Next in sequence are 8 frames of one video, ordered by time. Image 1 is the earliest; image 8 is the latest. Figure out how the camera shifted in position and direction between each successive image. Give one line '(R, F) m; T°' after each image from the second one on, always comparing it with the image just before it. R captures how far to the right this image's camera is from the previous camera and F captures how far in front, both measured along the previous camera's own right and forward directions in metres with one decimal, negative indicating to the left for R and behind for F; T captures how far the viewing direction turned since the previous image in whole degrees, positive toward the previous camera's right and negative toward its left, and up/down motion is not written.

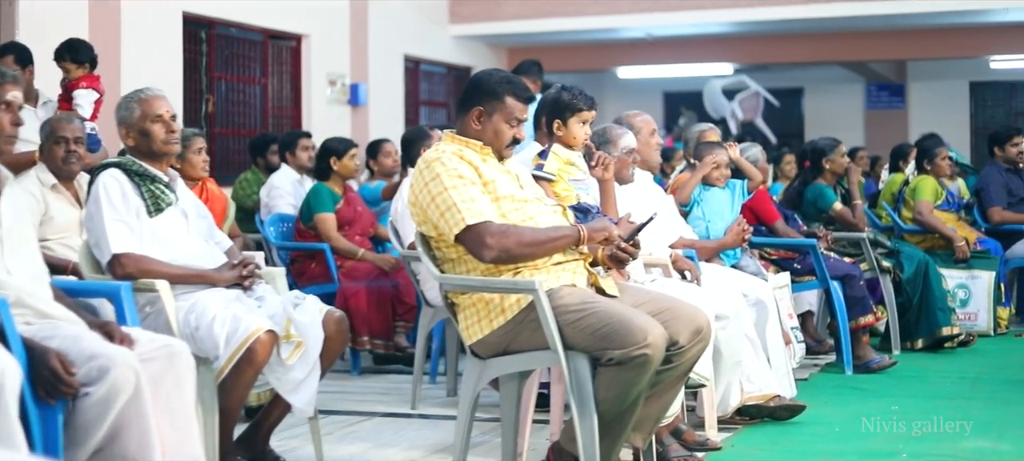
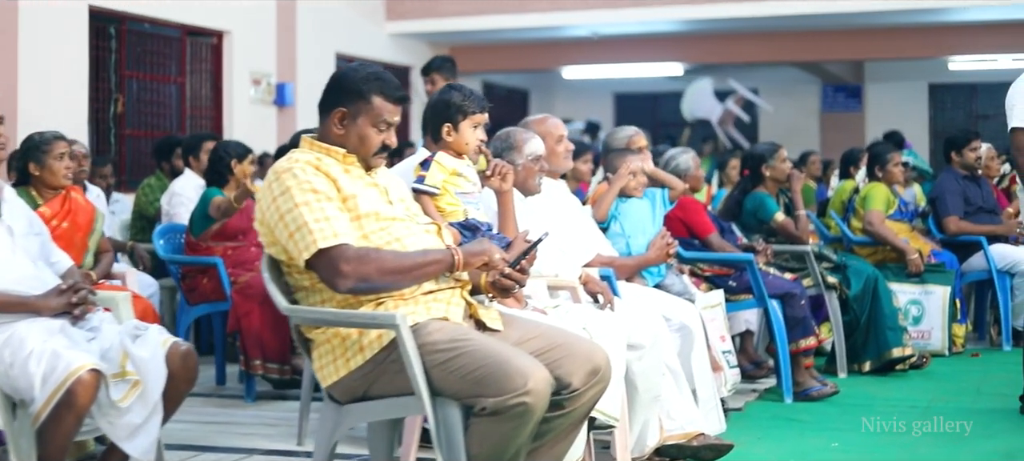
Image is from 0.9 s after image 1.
(+0.2, +0.6) m; +1°
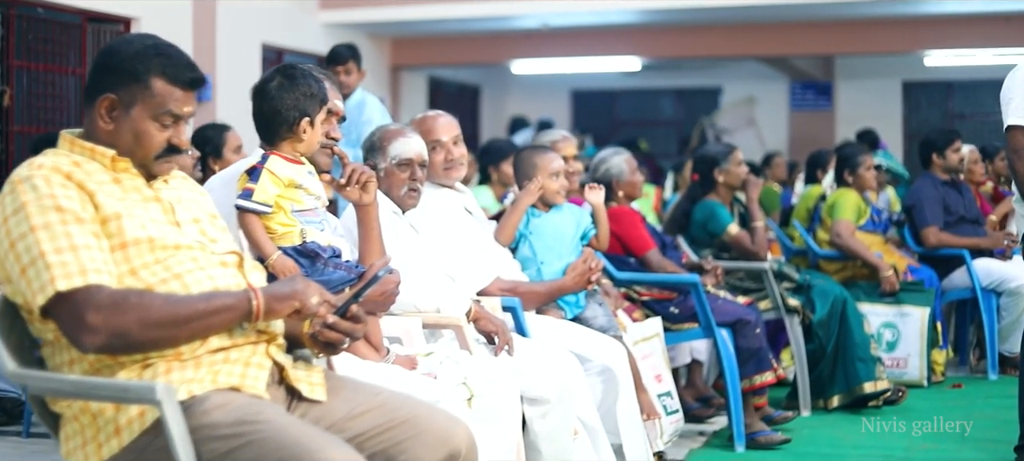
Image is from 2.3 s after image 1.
(+0.2, +1.0) m; +1°
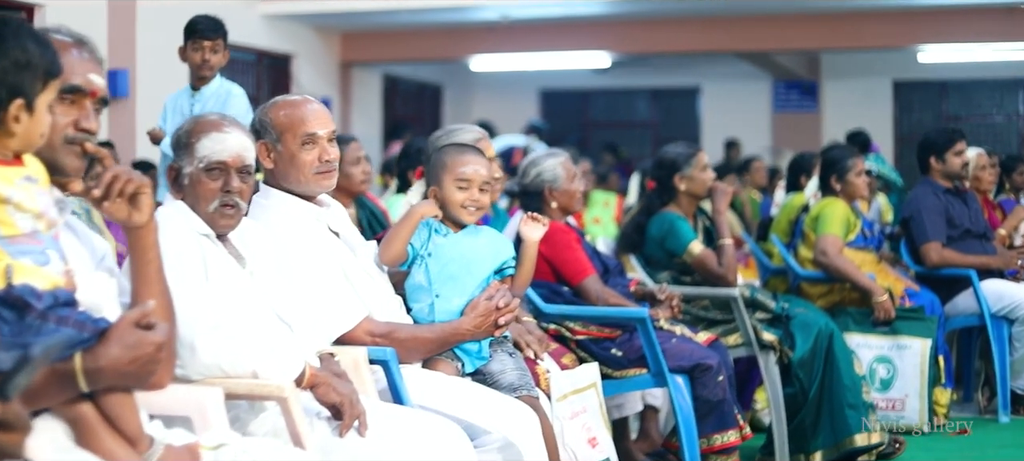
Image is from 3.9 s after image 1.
(+0.2, +1.1) m; 0°
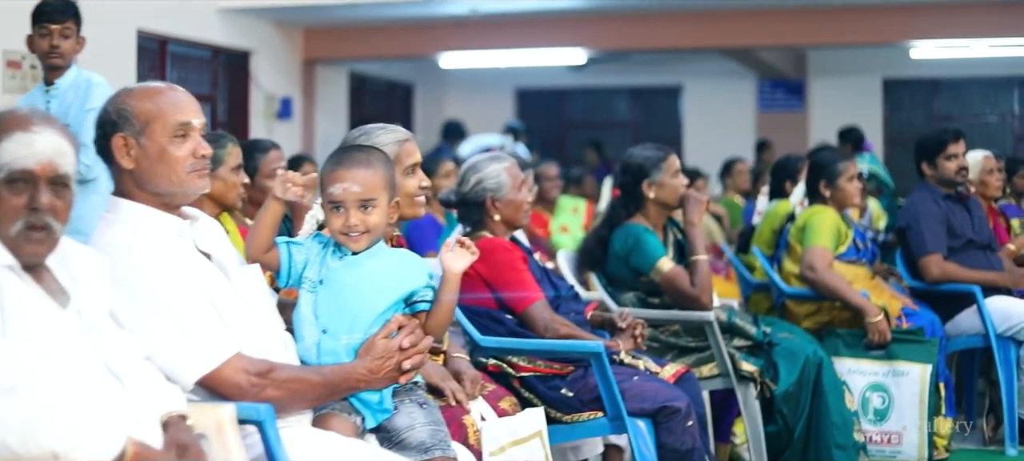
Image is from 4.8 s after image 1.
(+0.1, +0.6) m; 0°
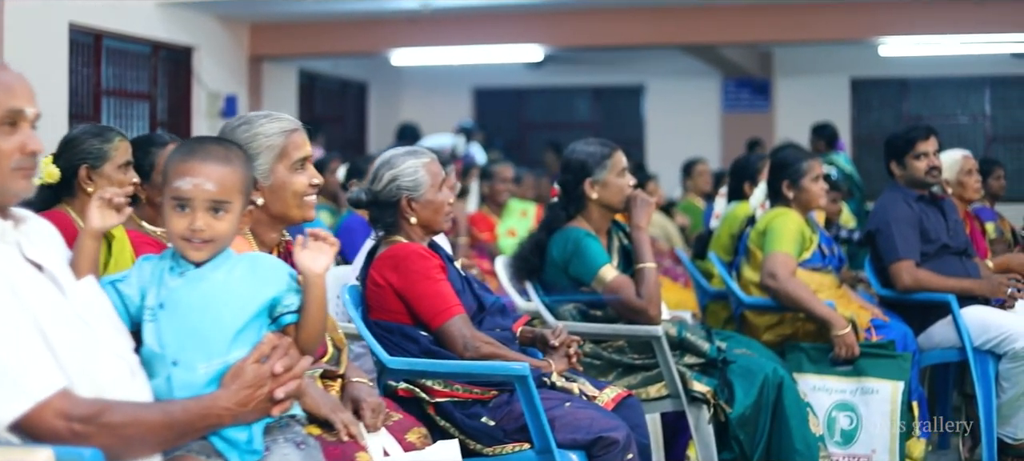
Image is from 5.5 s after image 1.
(+0.1, +0.5) m; +1°
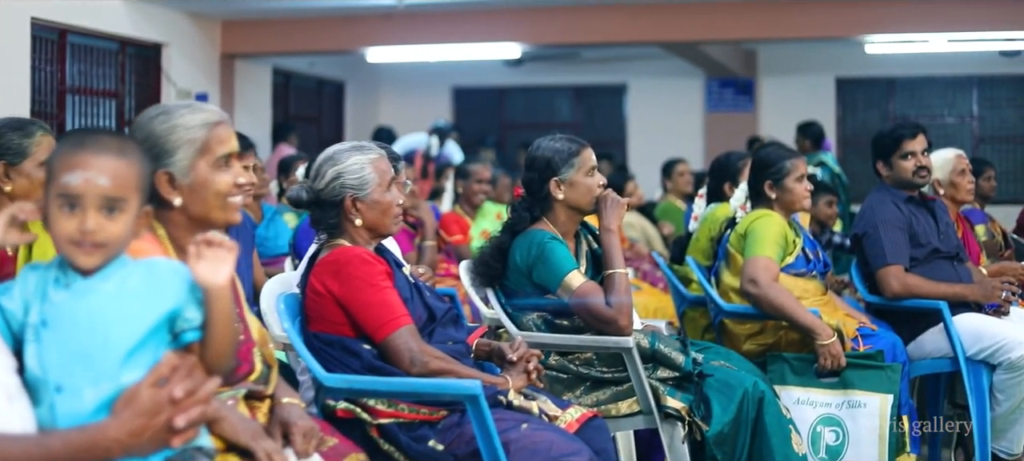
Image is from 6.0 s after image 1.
(+0.1, +0.3) m; 0°
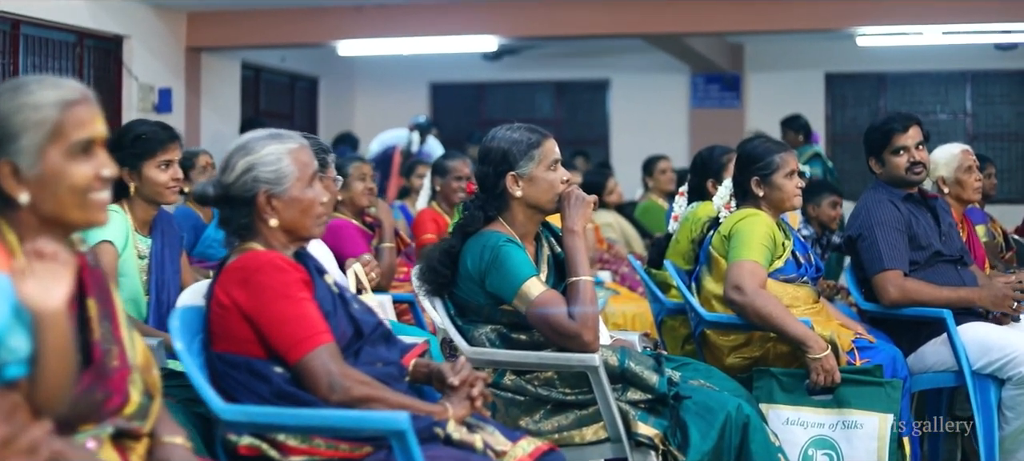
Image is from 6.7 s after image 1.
(+0.1, +0.5) m; 0°
